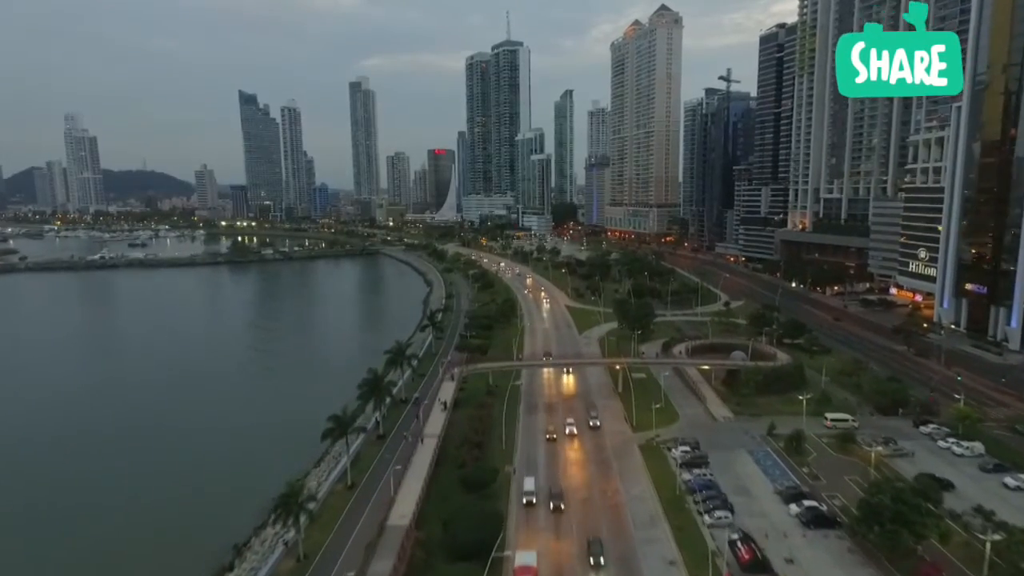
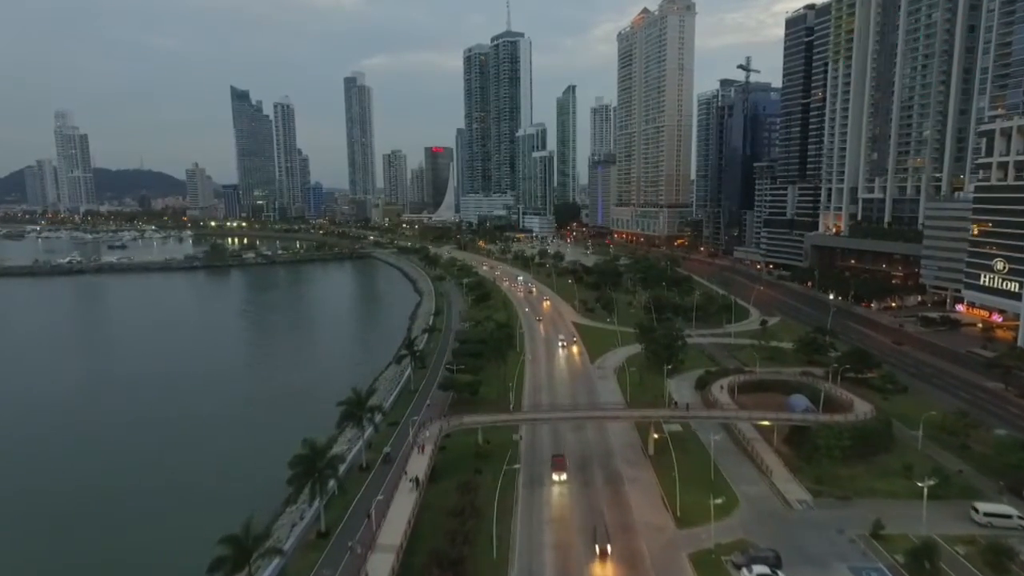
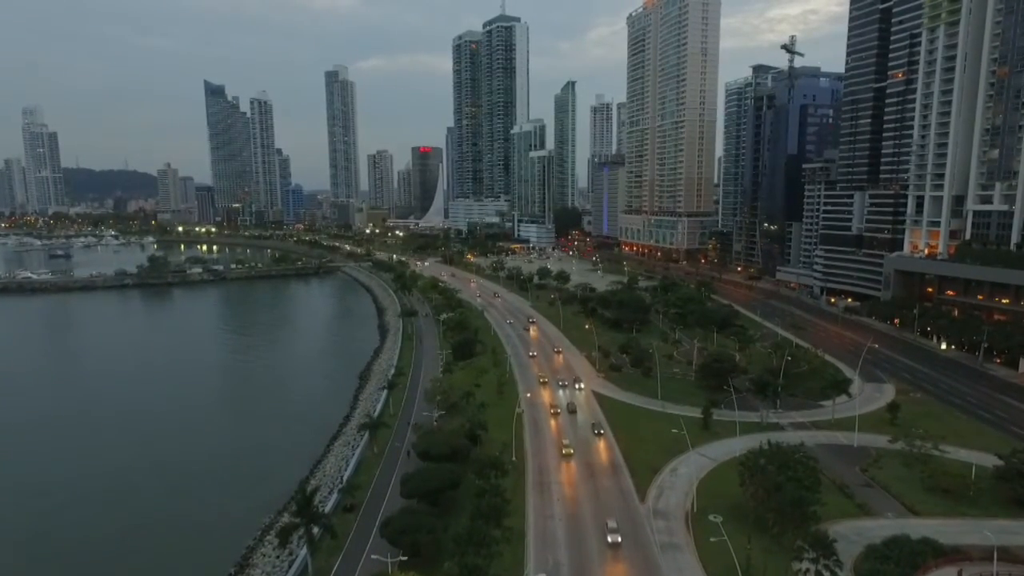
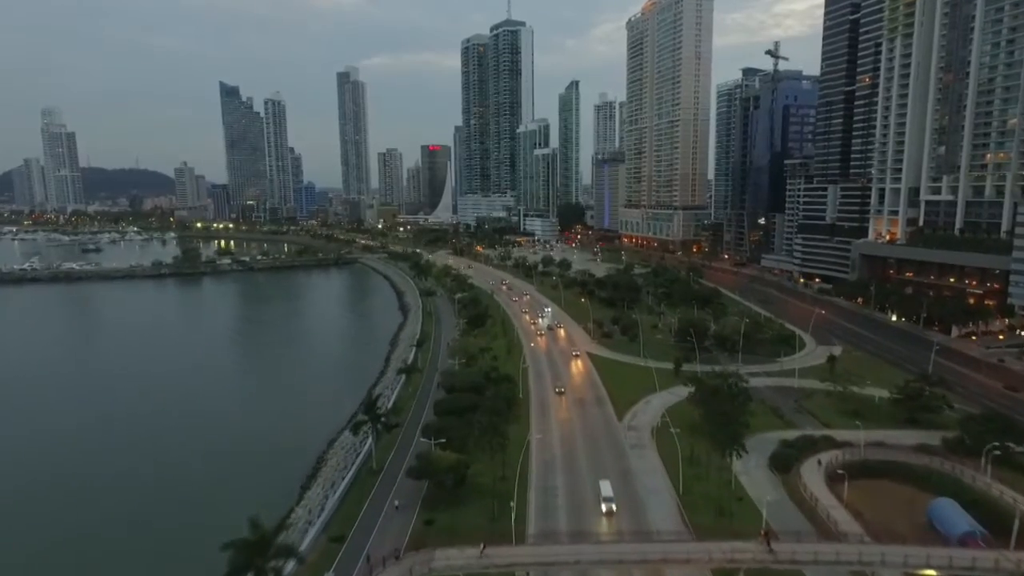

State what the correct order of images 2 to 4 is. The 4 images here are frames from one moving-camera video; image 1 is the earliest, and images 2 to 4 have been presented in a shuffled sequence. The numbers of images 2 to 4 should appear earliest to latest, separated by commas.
2, 4, 3
